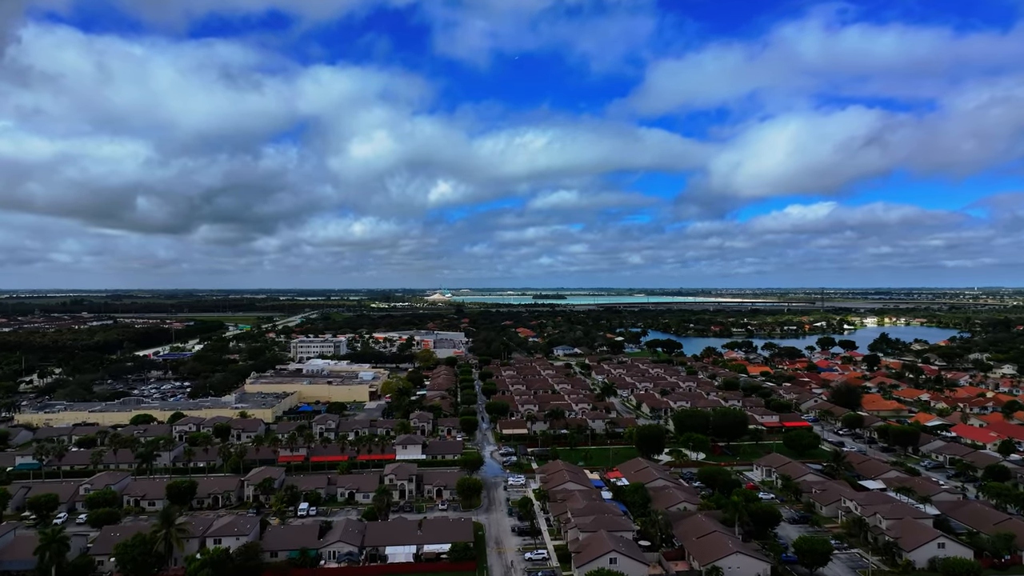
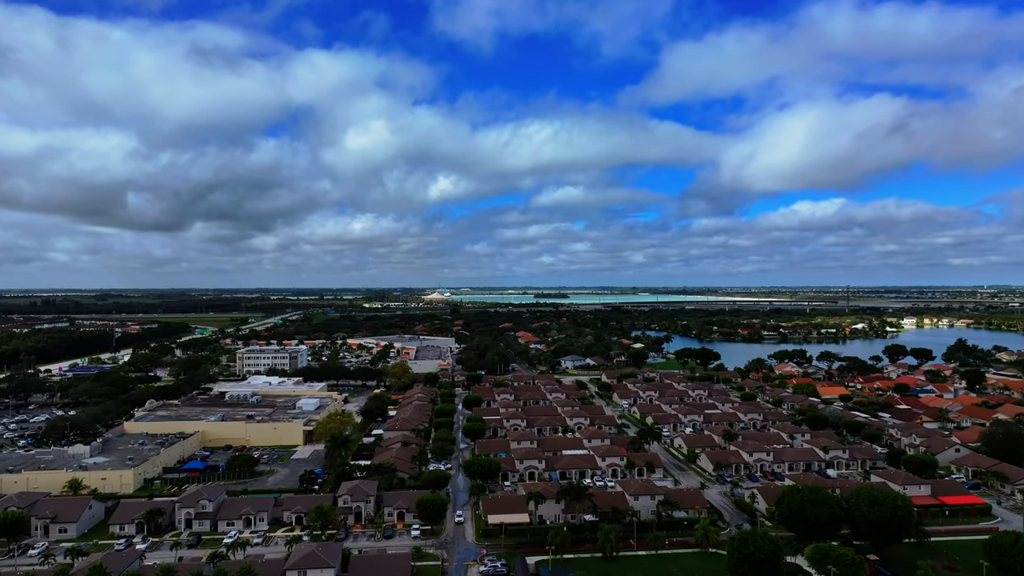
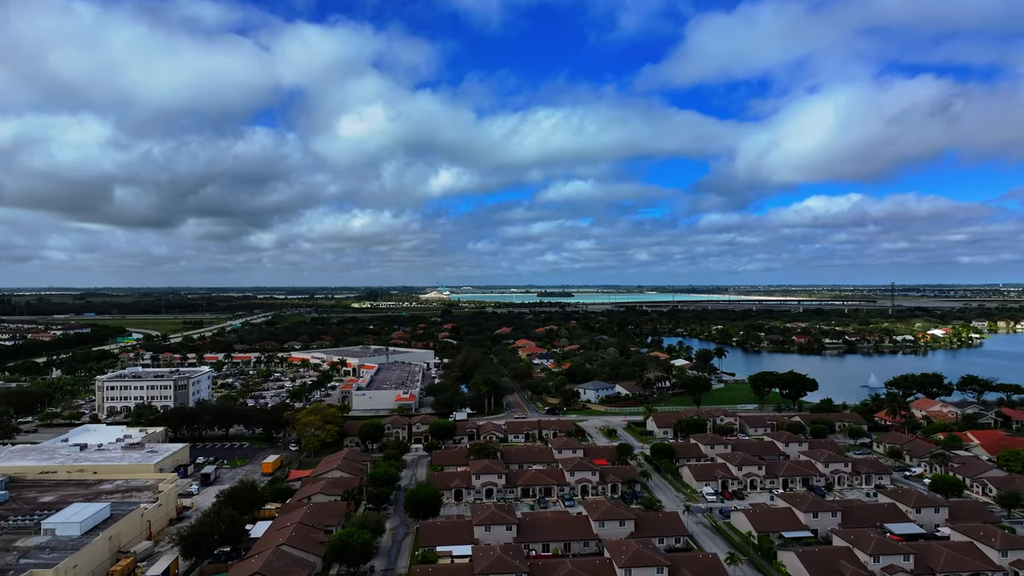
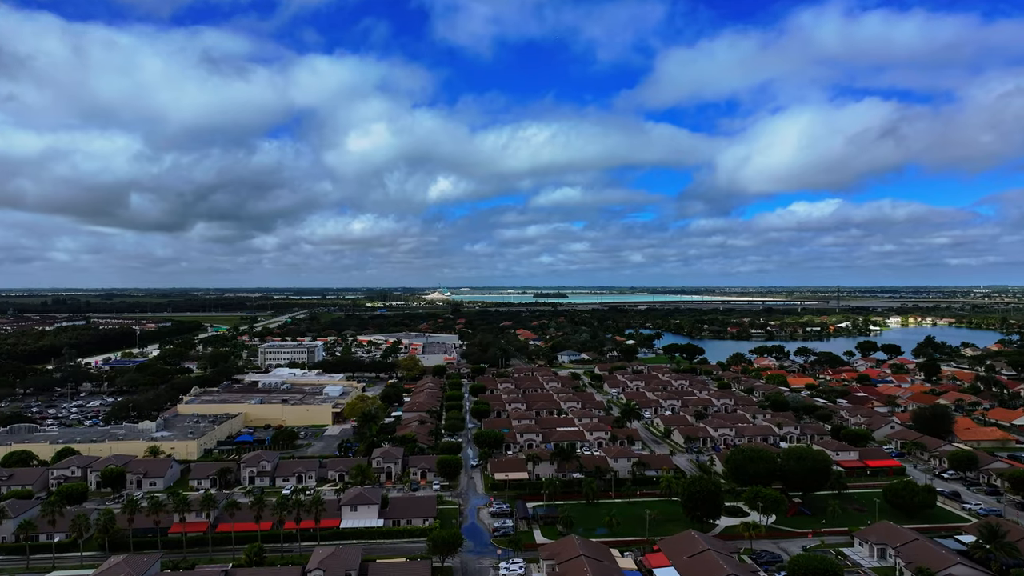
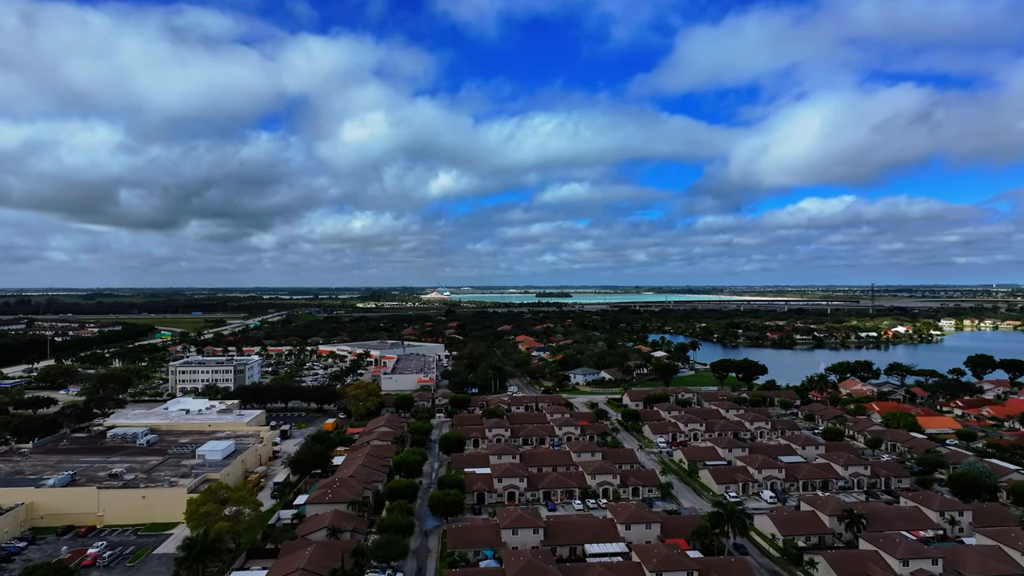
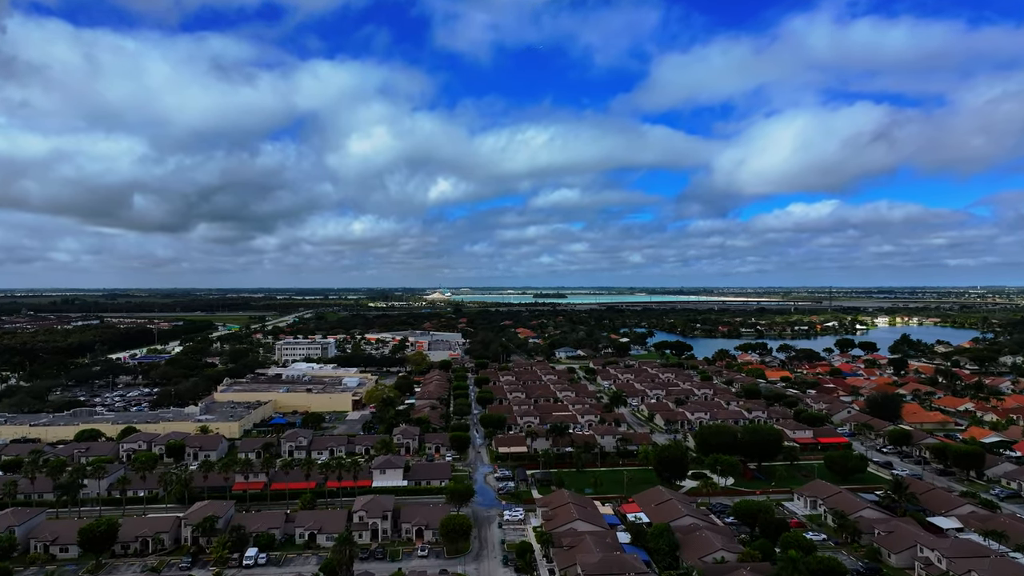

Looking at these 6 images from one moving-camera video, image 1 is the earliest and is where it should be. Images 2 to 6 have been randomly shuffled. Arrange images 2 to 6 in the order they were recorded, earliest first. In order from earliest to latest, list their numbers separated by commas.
6, 4, 2, 5, 3
